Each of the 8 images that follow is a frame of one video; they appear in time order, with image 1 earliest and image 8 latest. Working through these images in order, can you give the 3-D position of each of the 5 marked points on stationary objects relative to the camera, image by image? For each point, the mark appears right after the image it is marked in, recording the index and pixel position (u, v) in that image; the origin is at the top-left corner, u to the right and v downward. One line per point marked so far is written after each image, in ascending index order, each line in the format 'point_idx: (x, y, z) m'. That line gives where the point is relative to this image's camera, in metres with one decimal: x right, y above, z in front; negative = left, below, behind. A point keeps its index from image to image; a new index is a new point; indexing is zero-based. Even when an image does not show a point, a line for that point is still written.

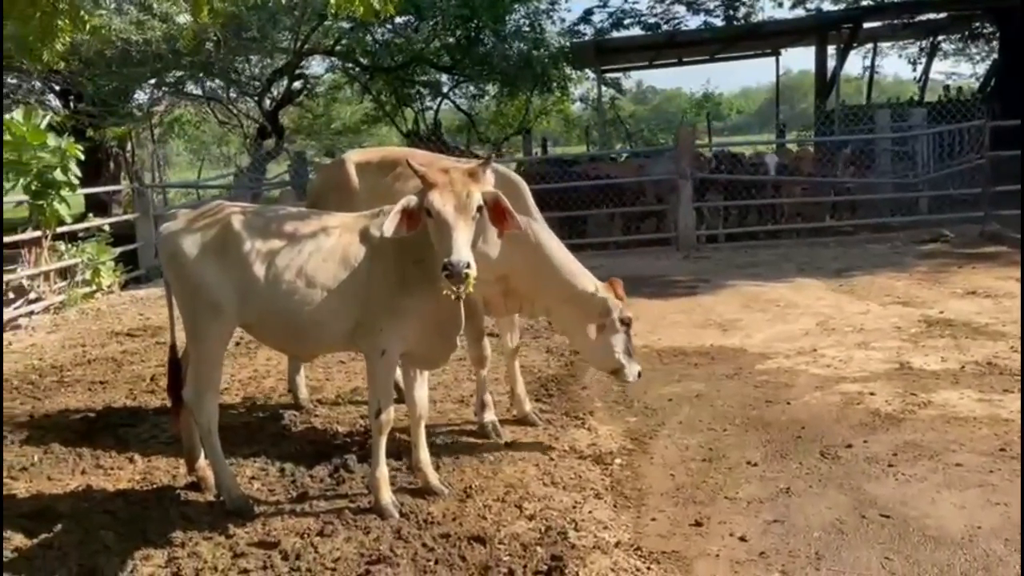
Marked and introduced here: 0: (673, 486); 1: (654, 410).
0: (+0.9, -1.1, +4.7) m
1: (+1.0, -0.8, +6.0) m
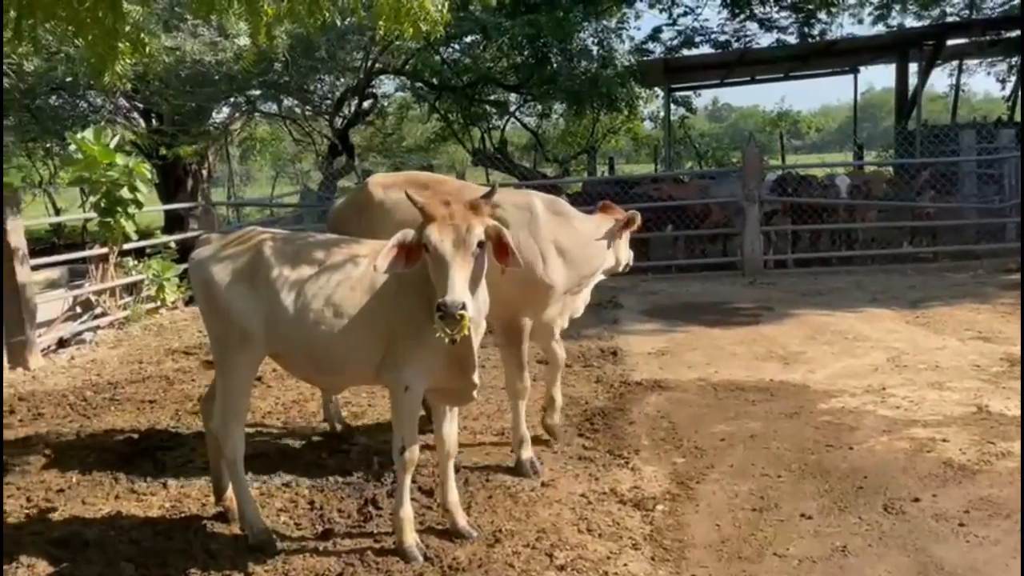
0: (+1.0, -1.3, +4.4) m
1: (+1.3, -1.1, +5.6) m
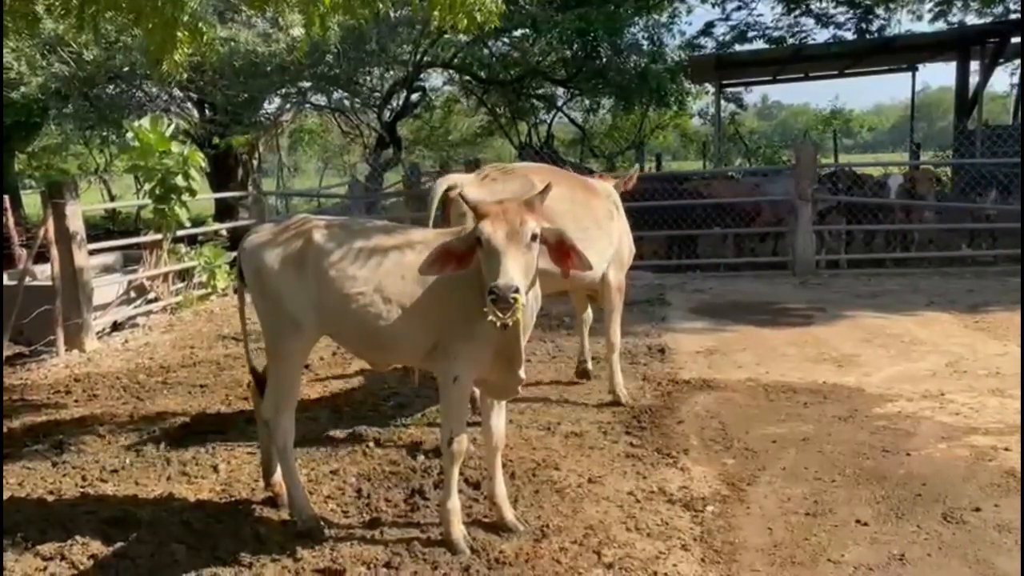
0: (+1.3, -1.3, +4.3) m
1: (+1.6, -1.1, +5.5) m
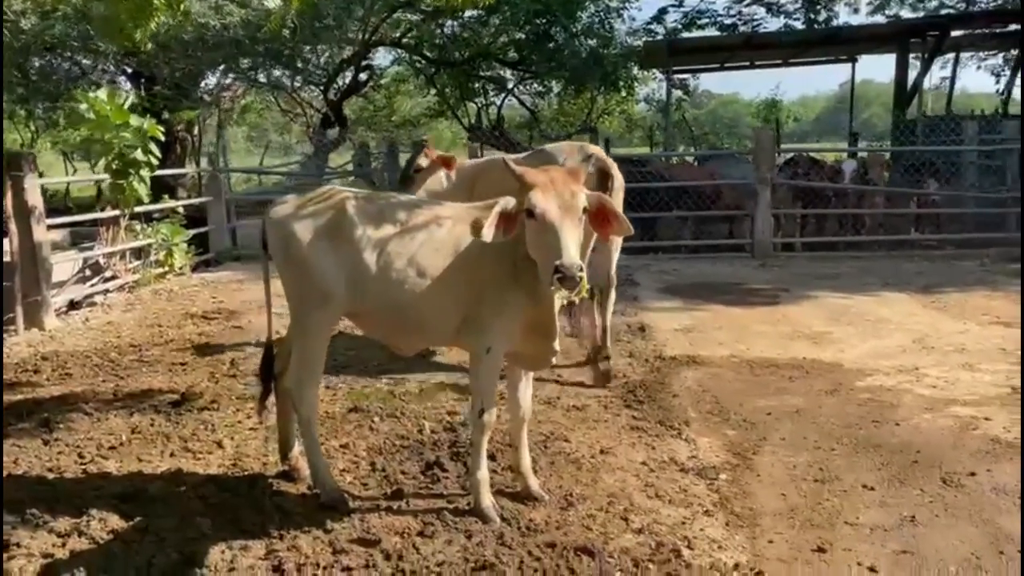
0: (+1.4, -1.1, +4.4) m
1: (+1.6, -0.9, +5.7) m
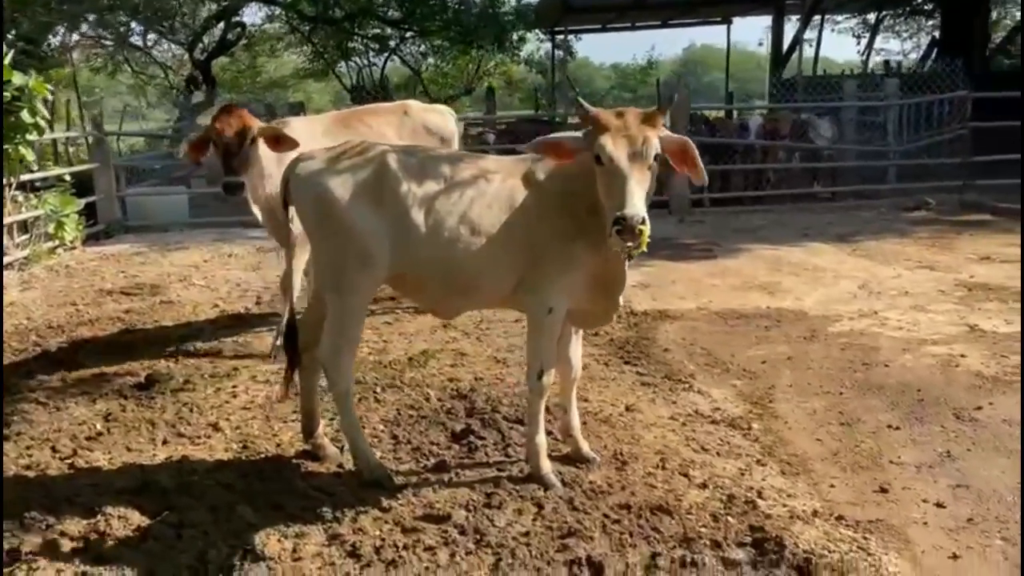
0: (+1.7, -0.9, +4.5) m
1: (+1.6, -0.6, +5.8) m
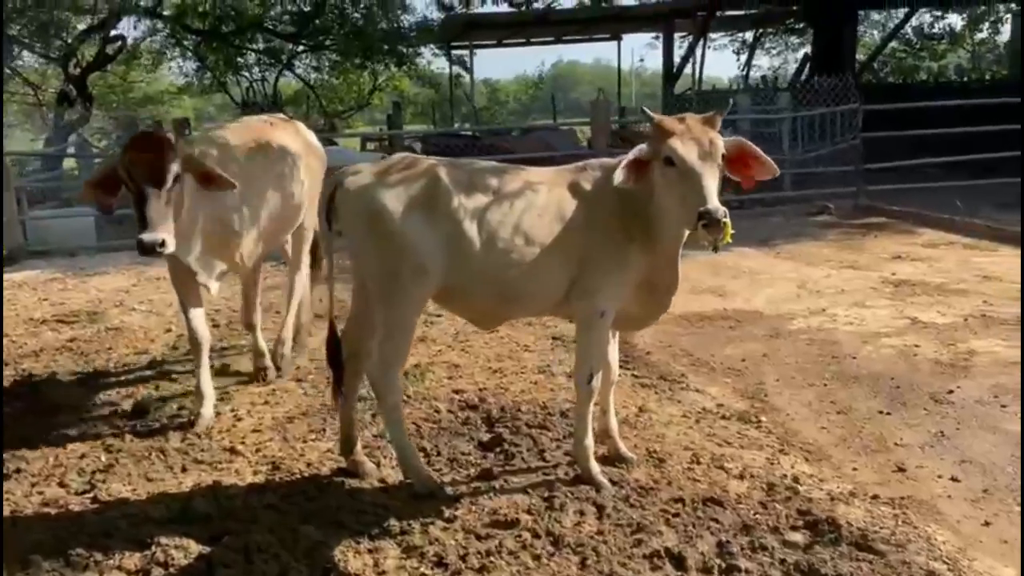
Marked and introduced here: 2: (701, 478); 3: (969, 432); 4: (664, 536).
0: (+1.8, -0.8, +4.9) m
1: (+1.6, -0.6, +6.1) m
2: (+0.9, -1.0, +4.3) m
3: (+2.6, -0.8, +4.9) m
4: (+0.7, -1.1, +3.8) m
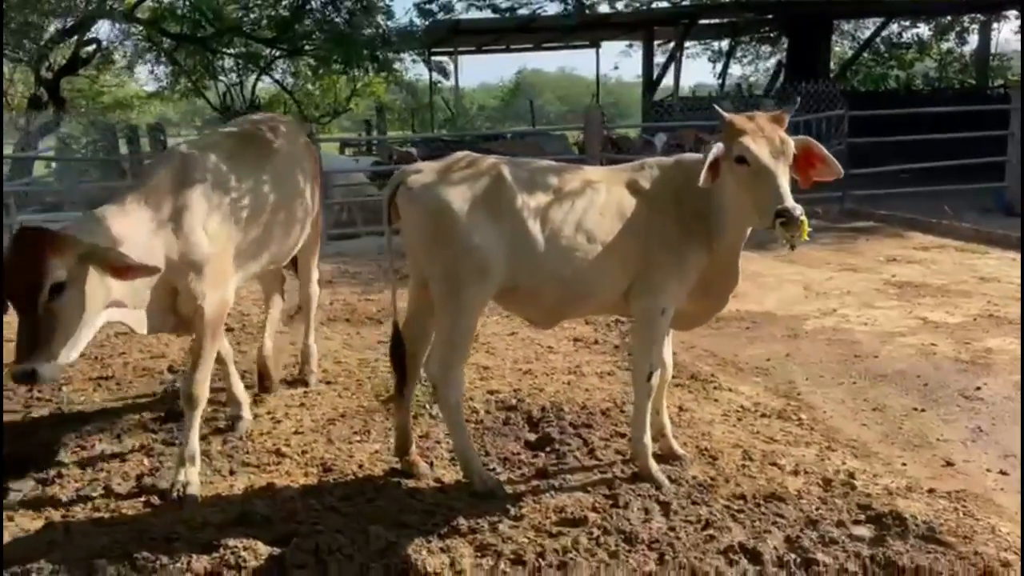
0: (+2.1, -0.8, +4.9) m
1: (+1.8, -0.6, +6.2) m
2: (+1.2, -0.9, +4.3) m
3: (+2.9, -0.8, +5.0) m
4: (+1.0, -1.1, +3.8) m
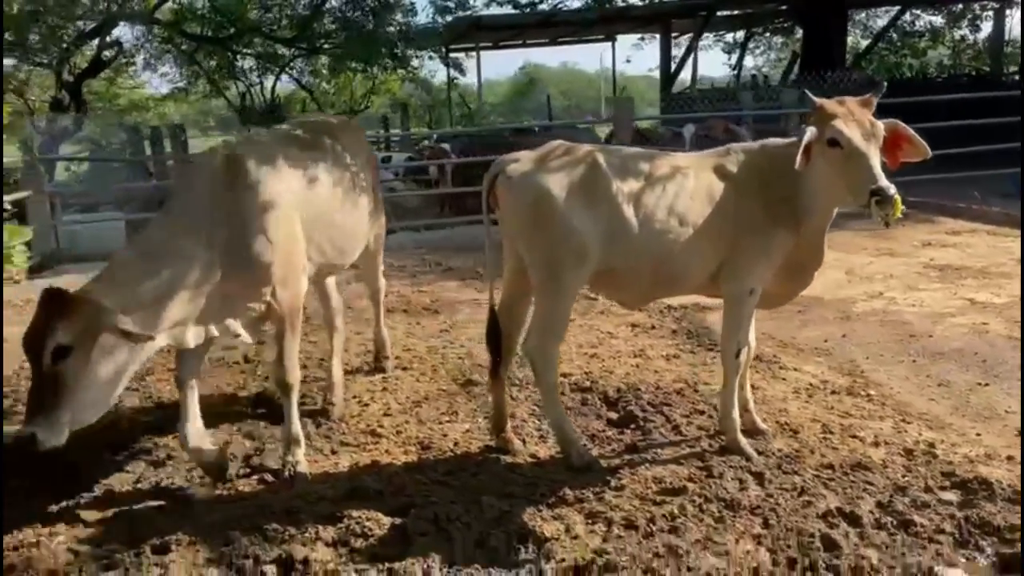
0: (+2.6, -0.7, +5.1) m
1: (+2.3, -0.5, +6.4) m
2: (+1.7, -0.8, +4.5) m
3: (+3.3, -0.7, +5.2) m
4: (+1.5, -1.0, +4.0) m
